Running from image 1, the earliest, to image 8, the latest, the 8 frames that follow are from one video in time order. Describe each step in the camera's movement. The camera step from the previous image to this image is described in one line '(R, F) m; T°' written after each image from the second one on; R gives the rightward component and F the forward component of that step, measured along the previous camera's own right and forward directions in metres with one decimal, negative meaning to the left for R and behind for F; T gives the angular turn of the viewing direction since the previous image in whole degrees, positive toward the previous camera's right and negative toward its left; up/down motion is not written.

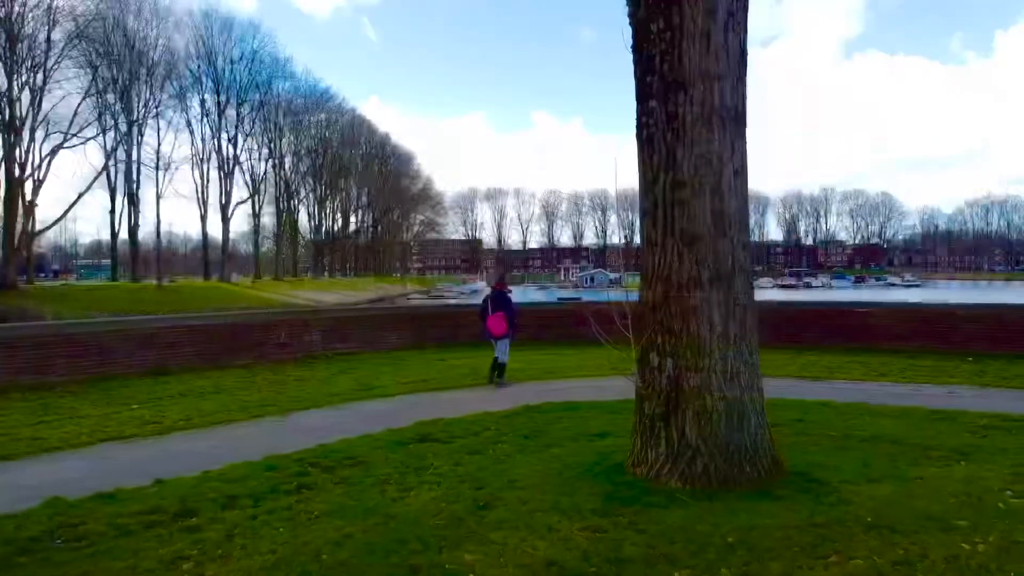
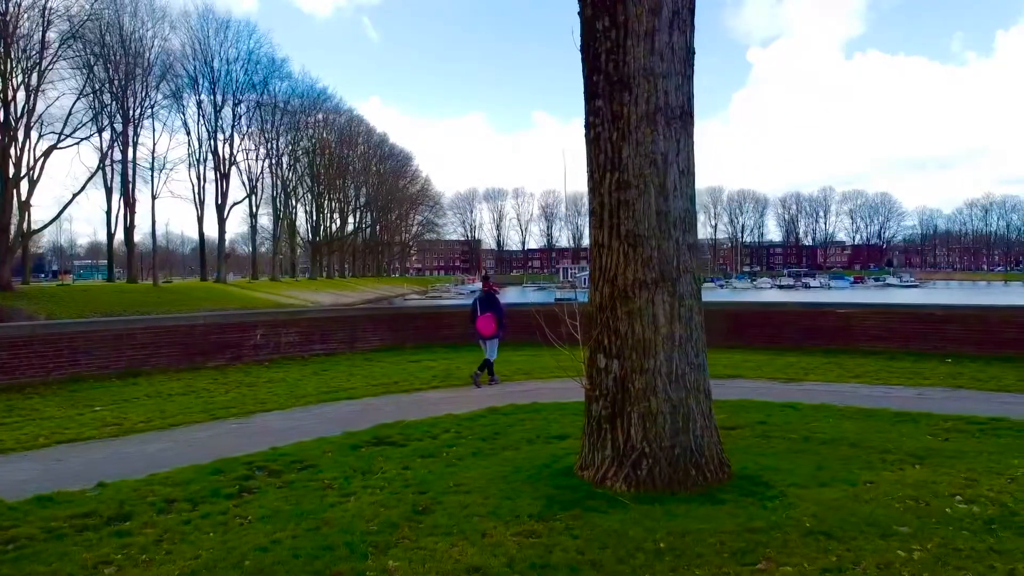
(+0.5, +0.1) m; 0°
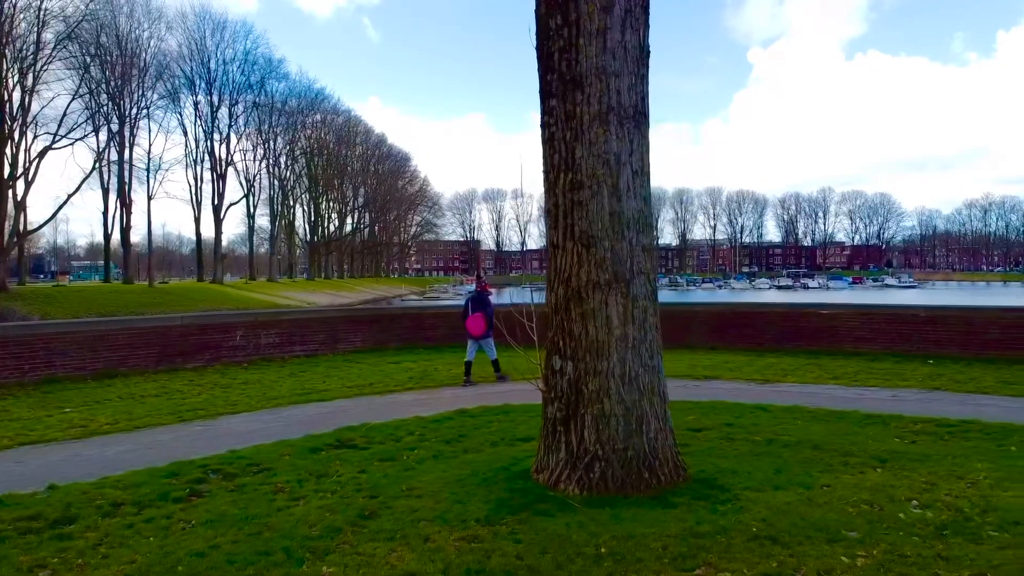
(+0.4, +0.1) m; 0°
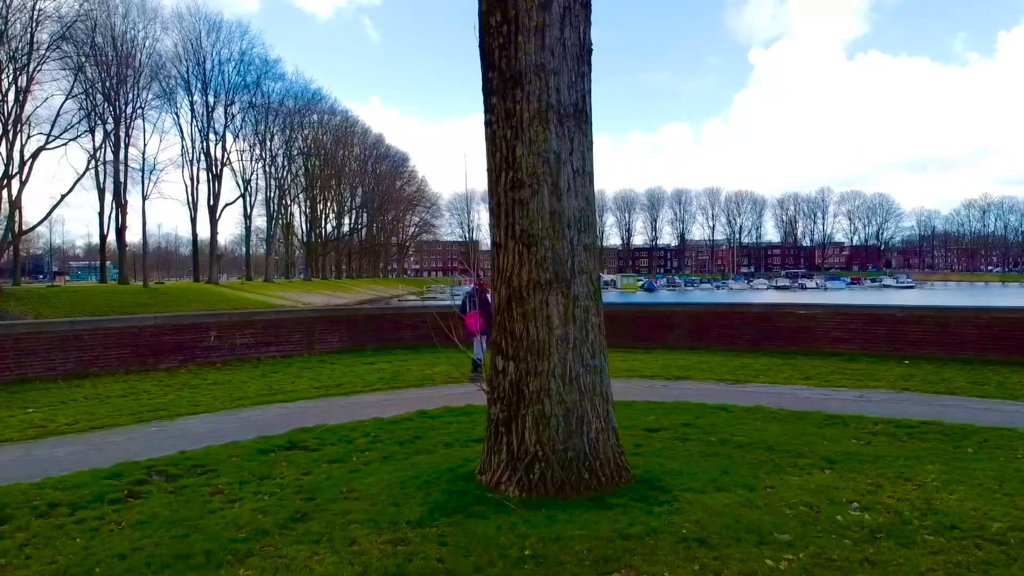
(+0.5, +0.1) m; 0°
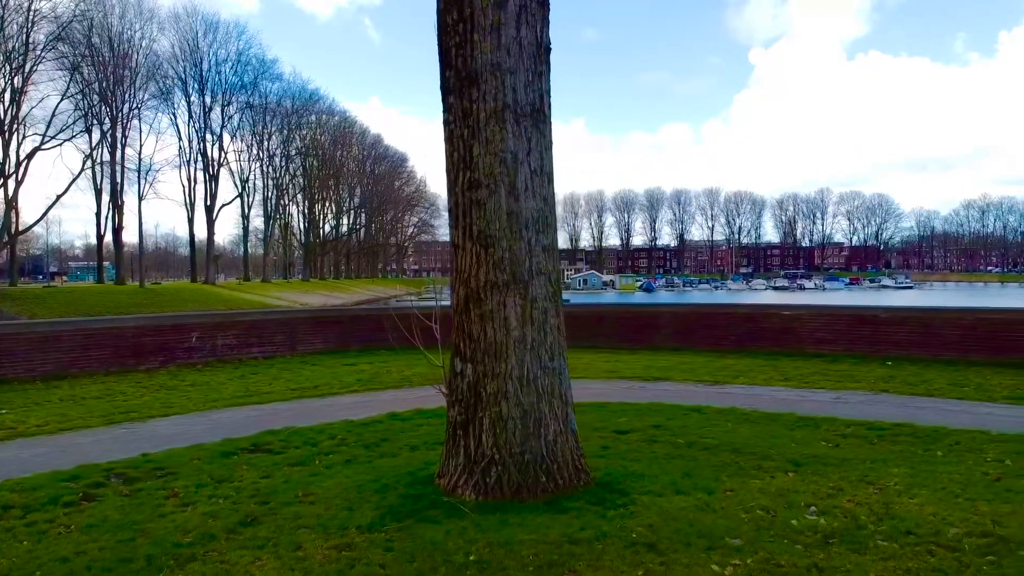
(+0.4, +0.1) m; 0°
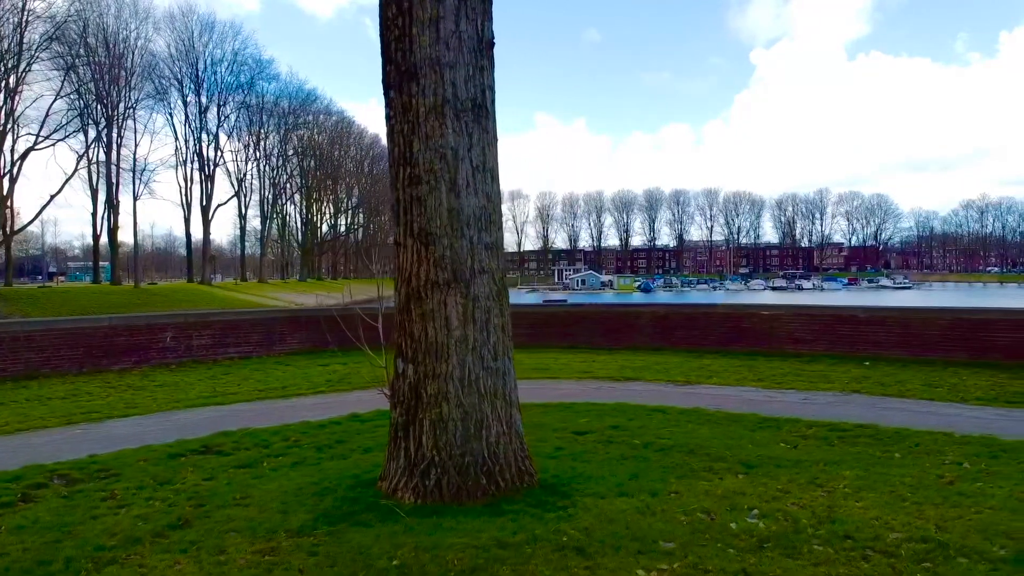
(+0.5, +0.1) m; 0°
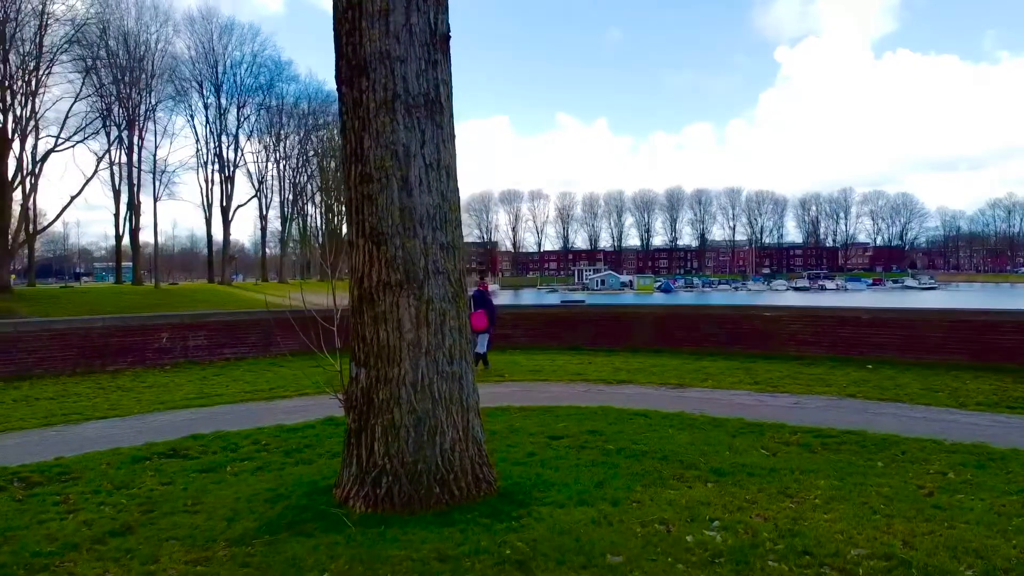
(+0.5, +0.2) m; -2°
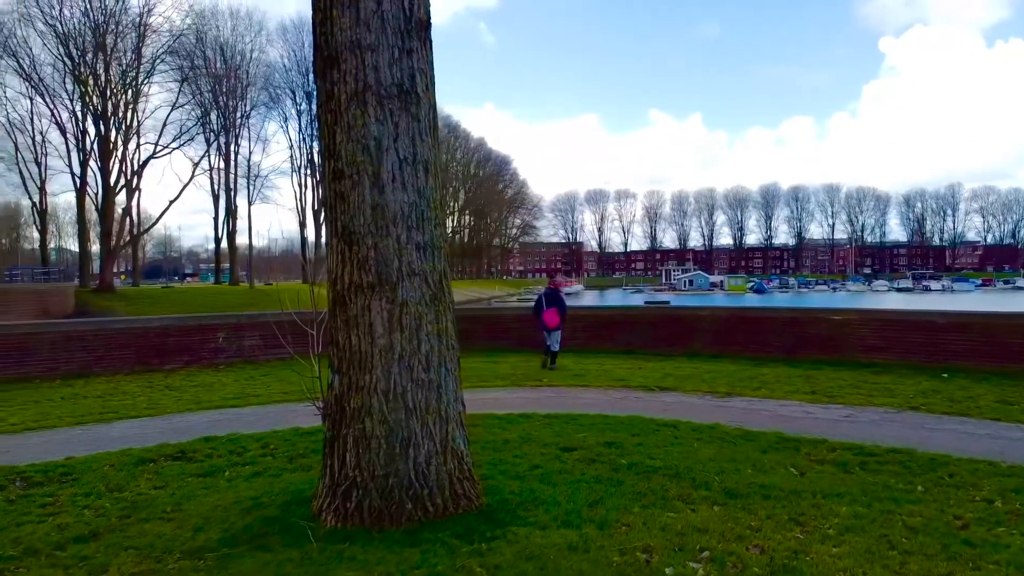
(+0.8, +0.5) m; -7°
